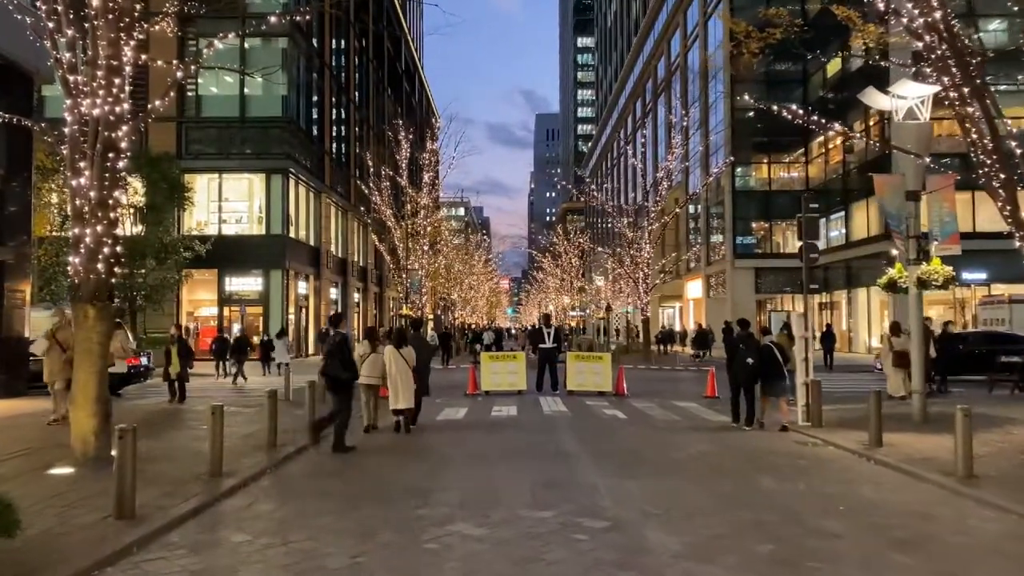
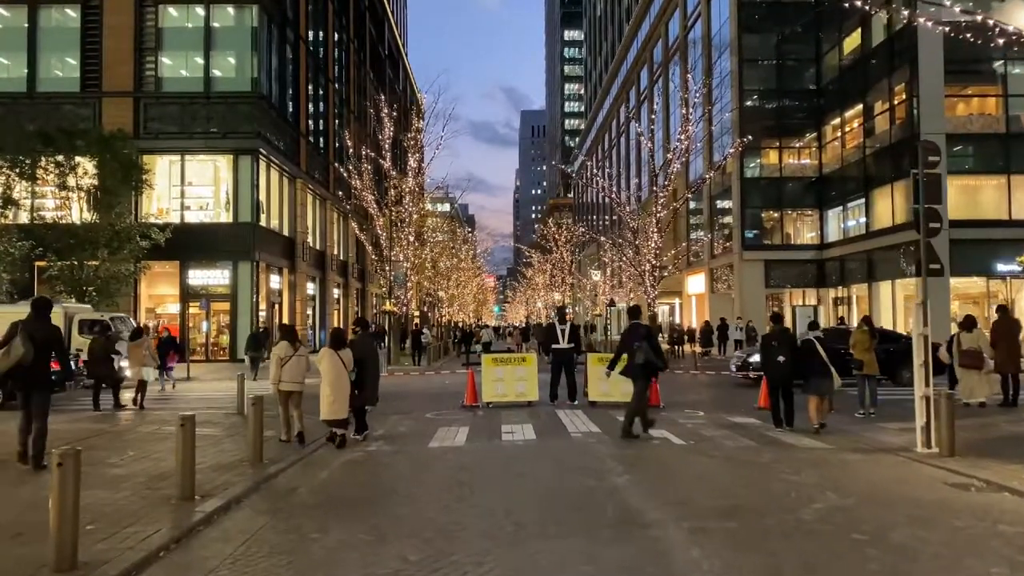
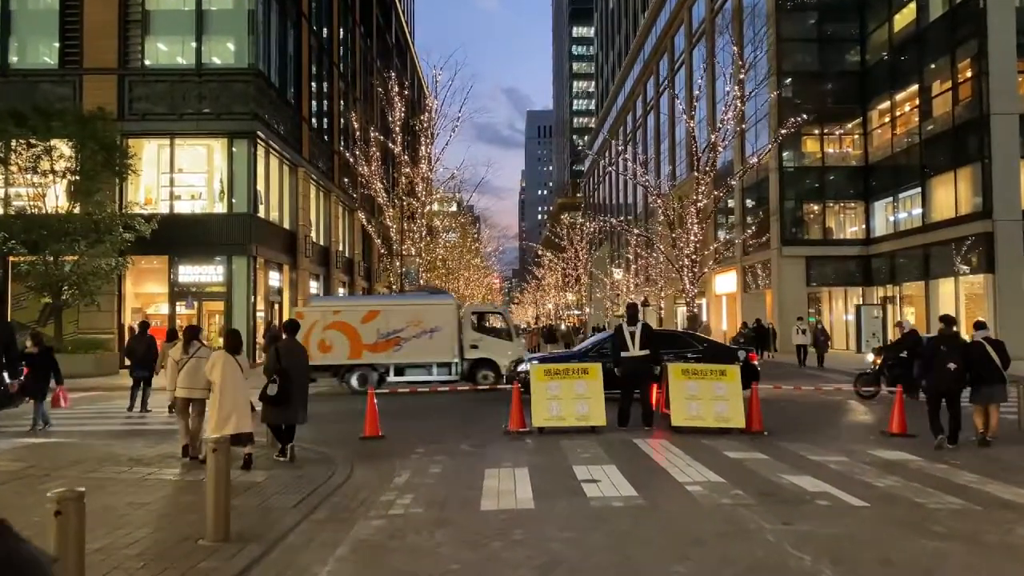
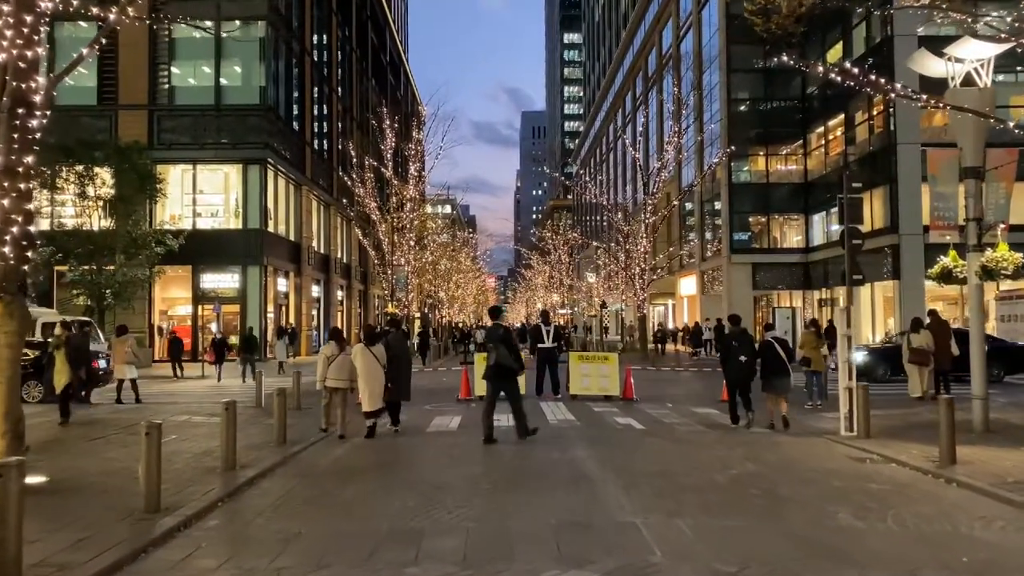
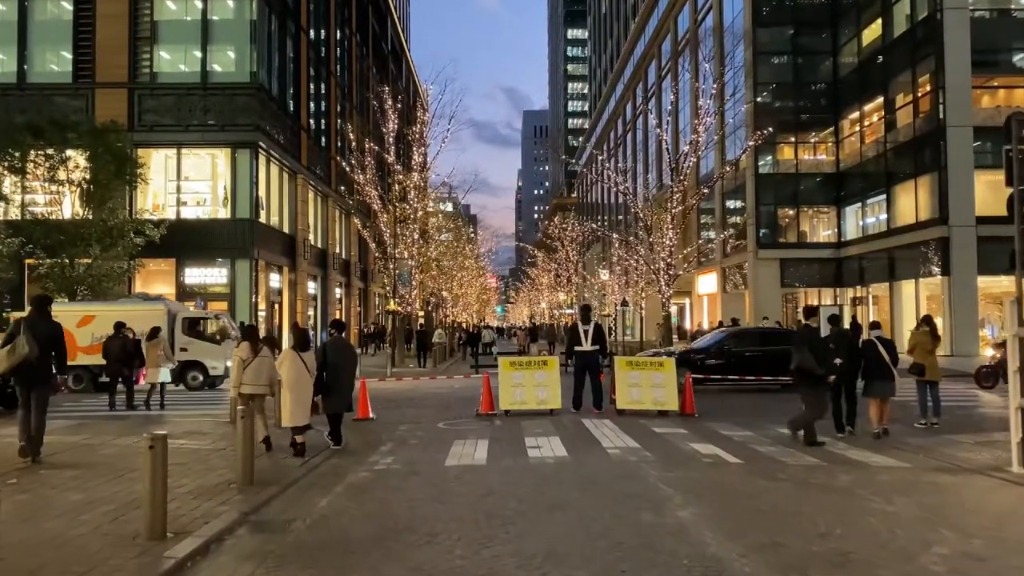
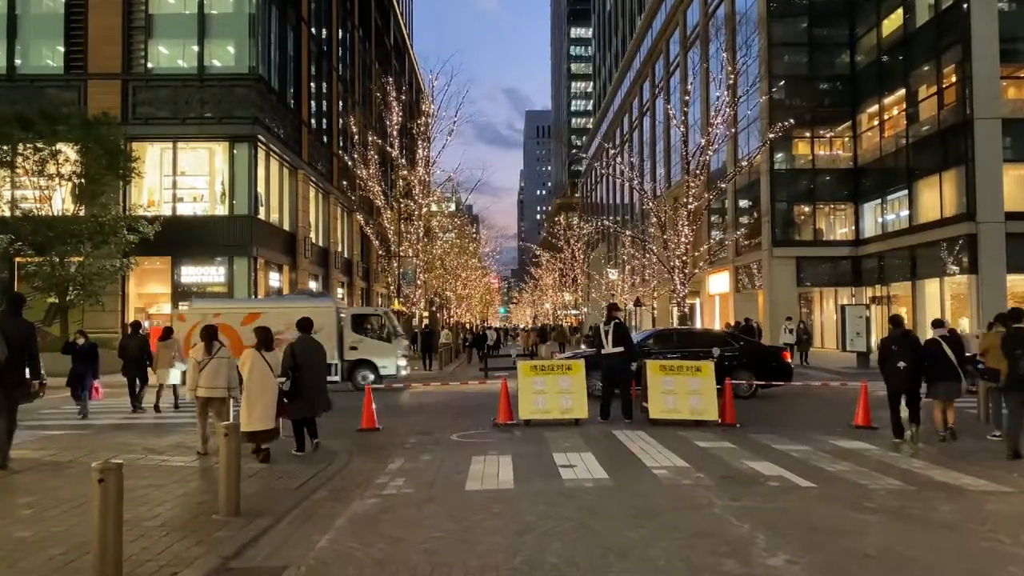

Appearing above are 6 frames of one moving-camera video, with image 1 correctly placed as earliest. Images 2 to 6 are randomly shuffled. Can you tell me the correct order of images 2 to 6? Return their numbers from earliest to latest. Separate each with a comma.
4, 2, 5, 6, 3
